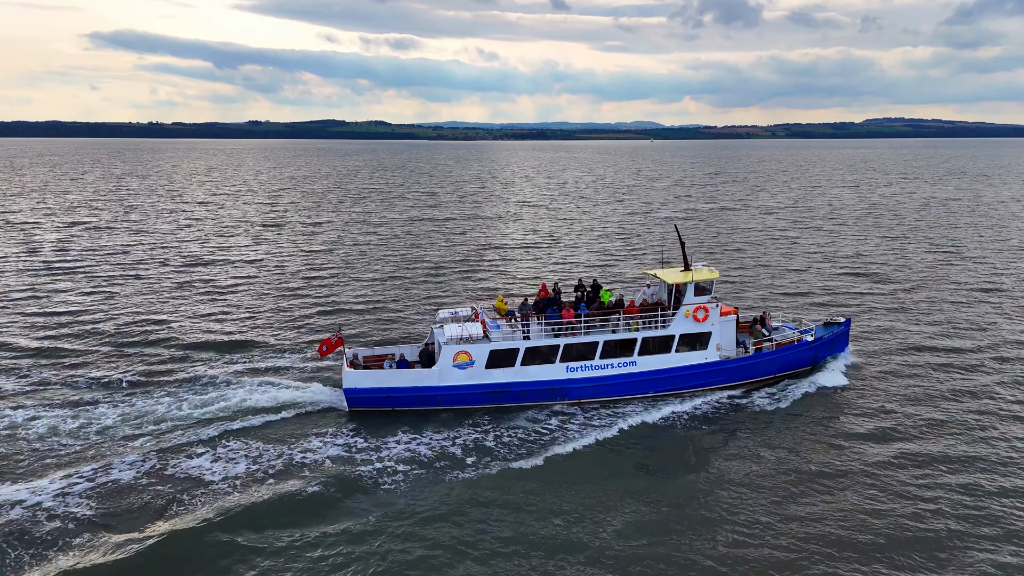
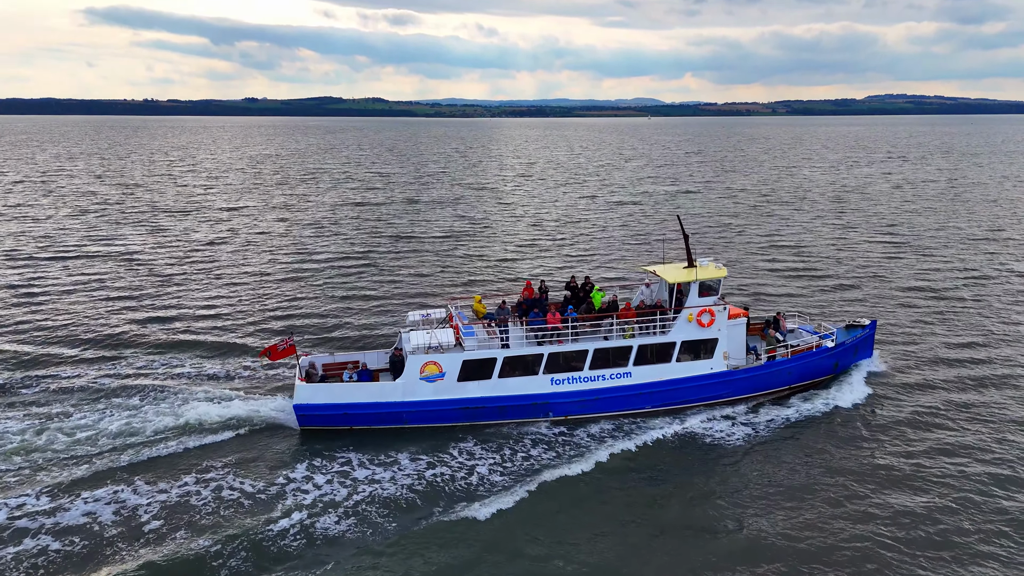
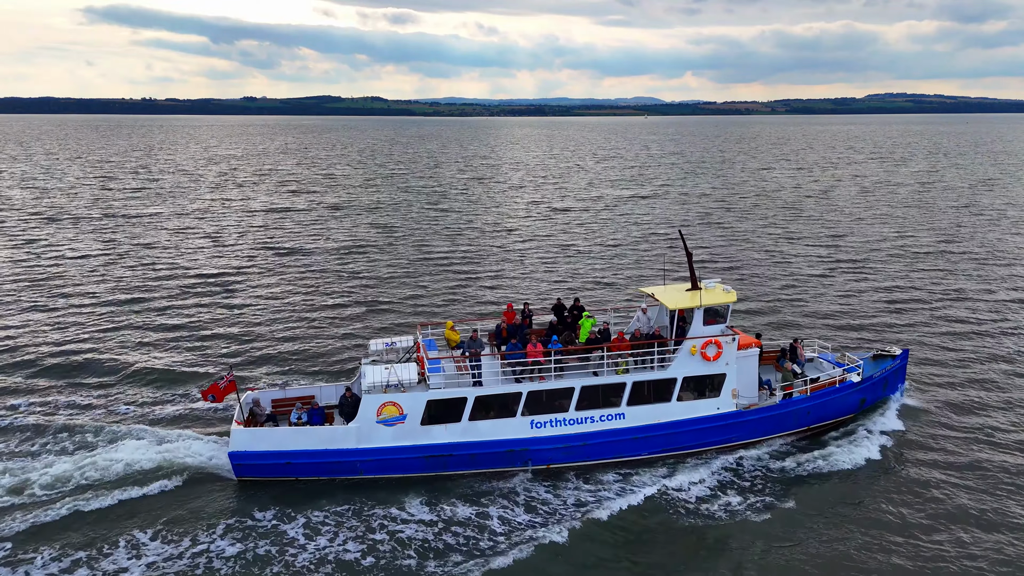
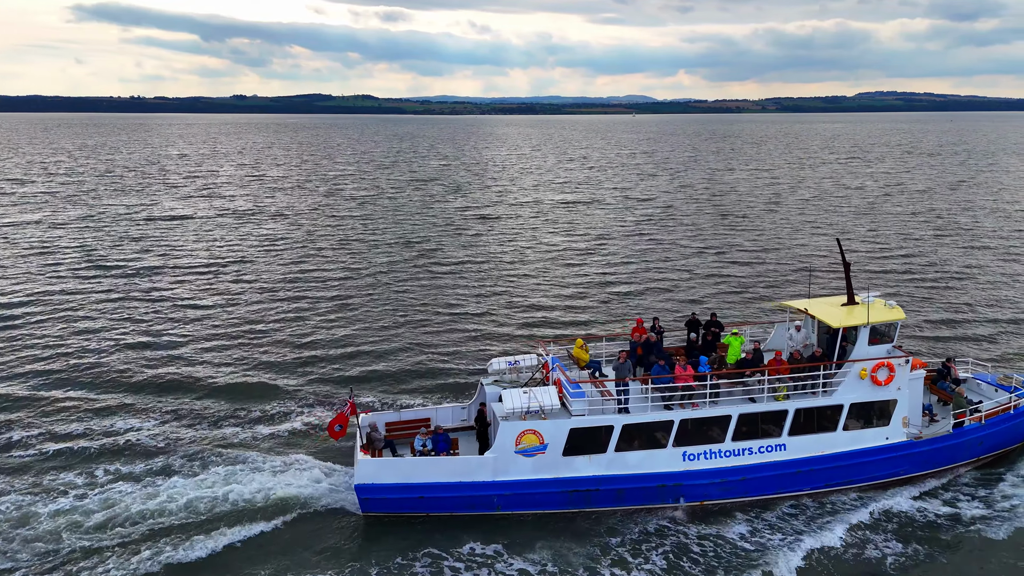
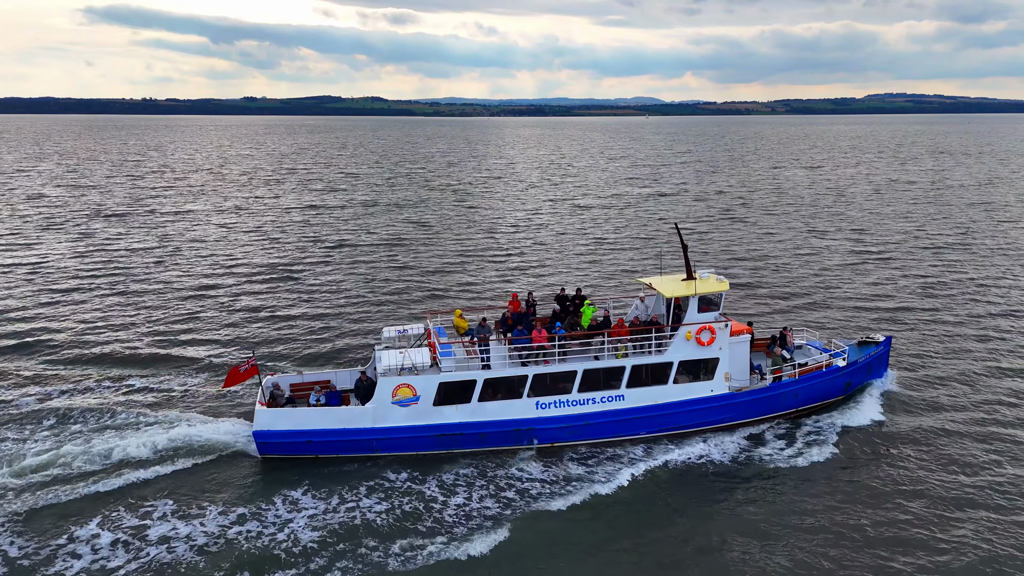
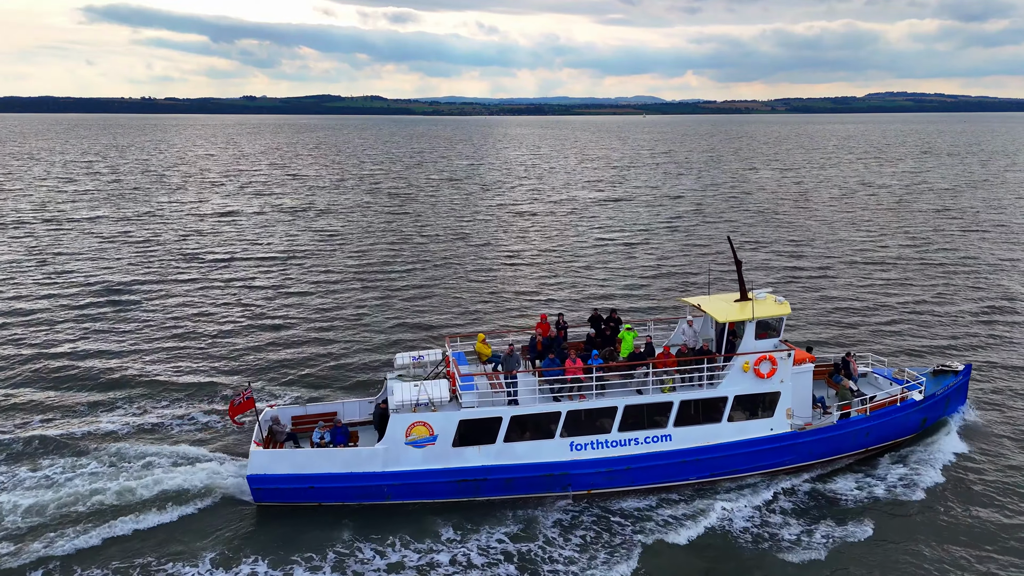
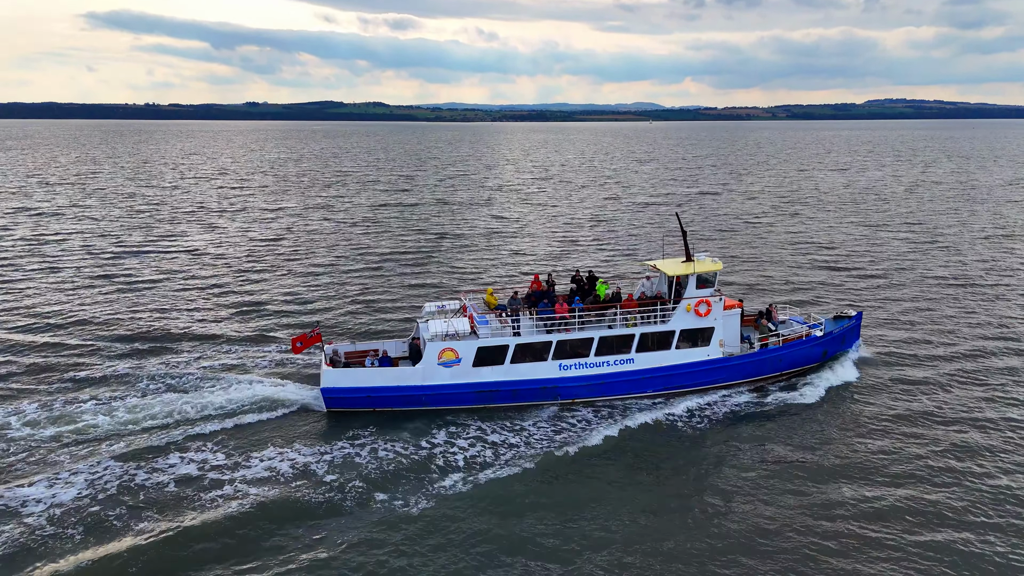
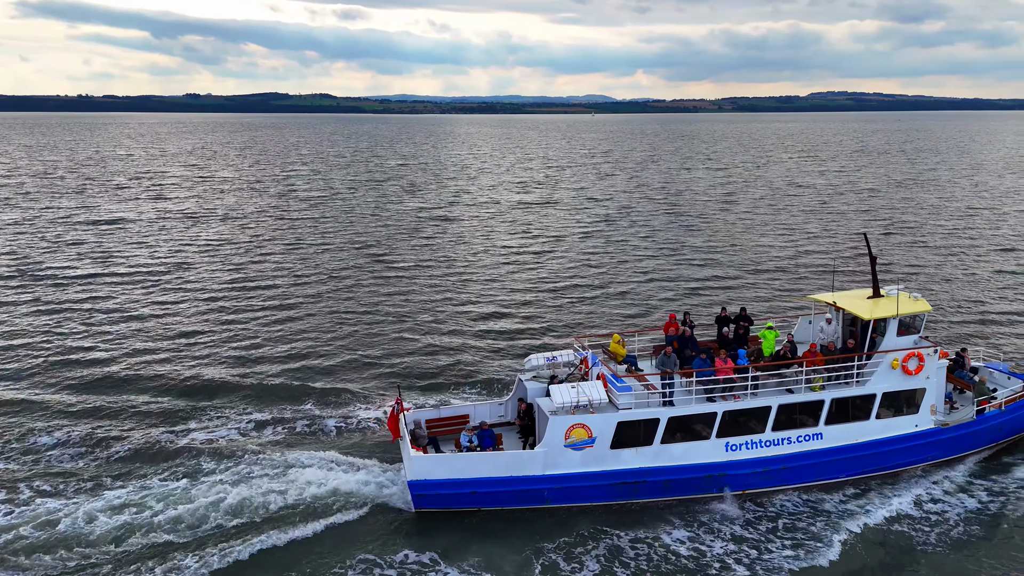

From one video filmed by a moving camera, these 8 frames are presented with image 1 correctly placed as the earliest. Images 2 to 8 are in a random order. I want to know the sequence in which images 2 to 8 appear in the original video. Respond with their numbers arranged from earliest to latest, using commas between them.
7, 2, 5, 3, 6, 4, 8
